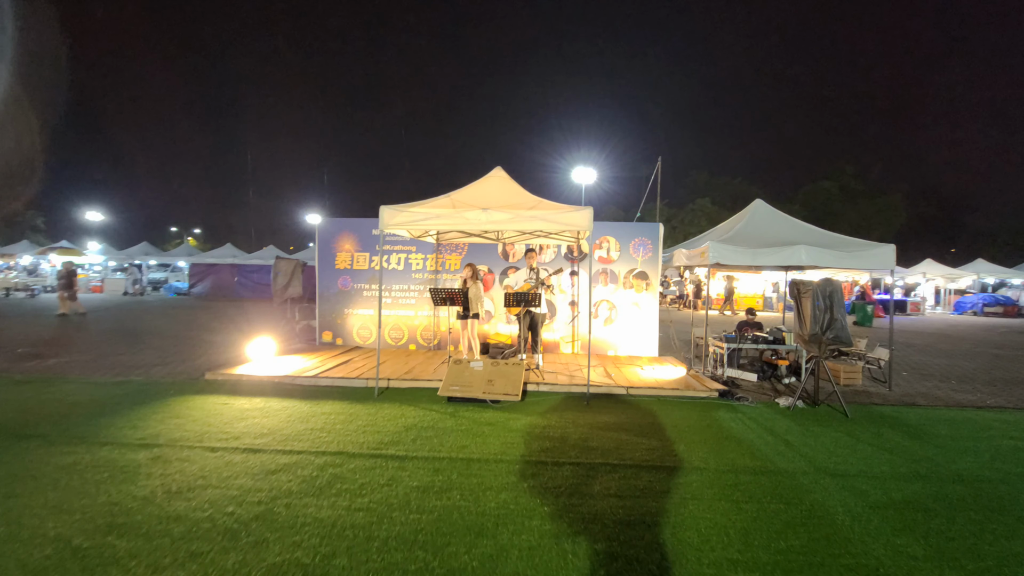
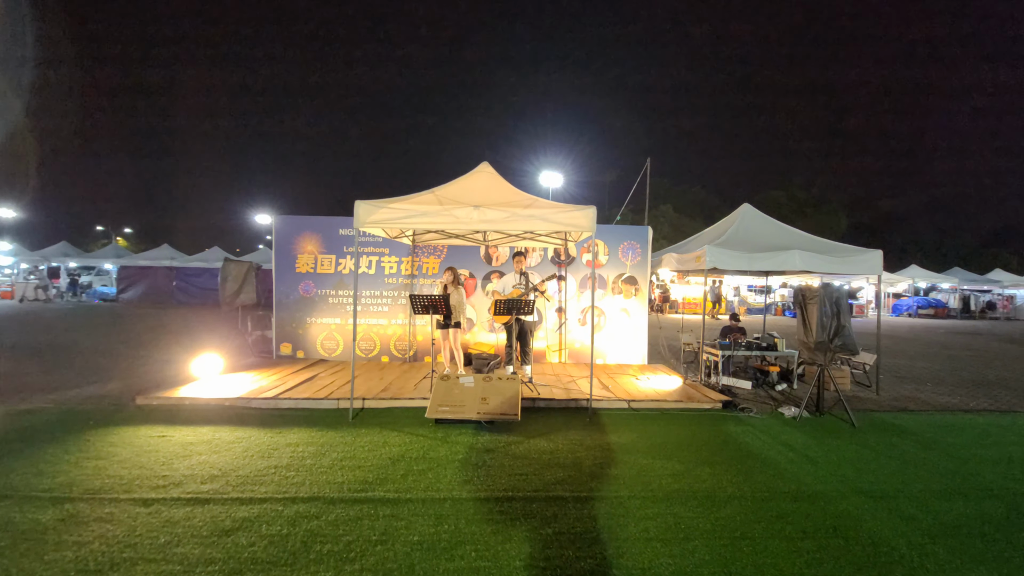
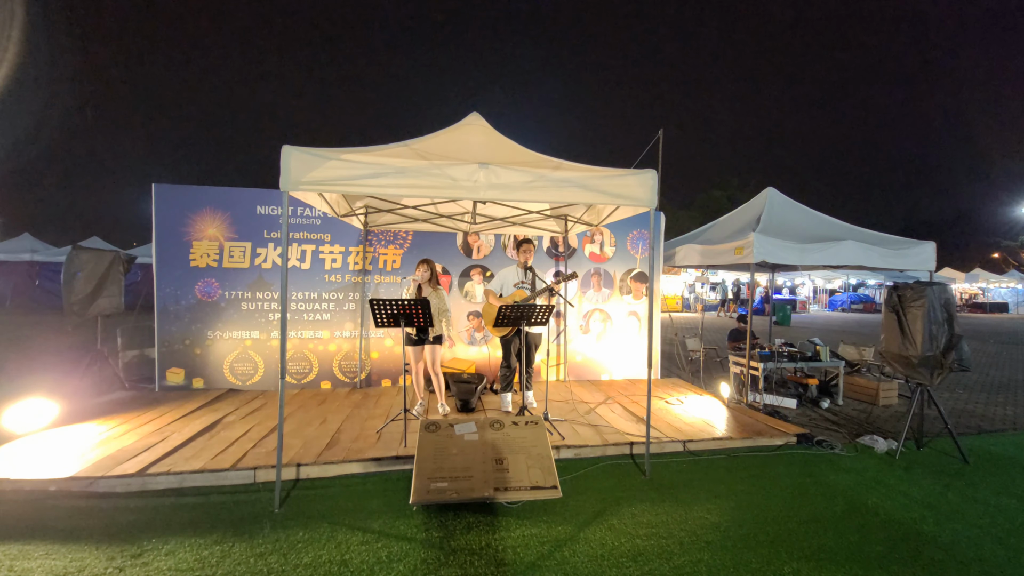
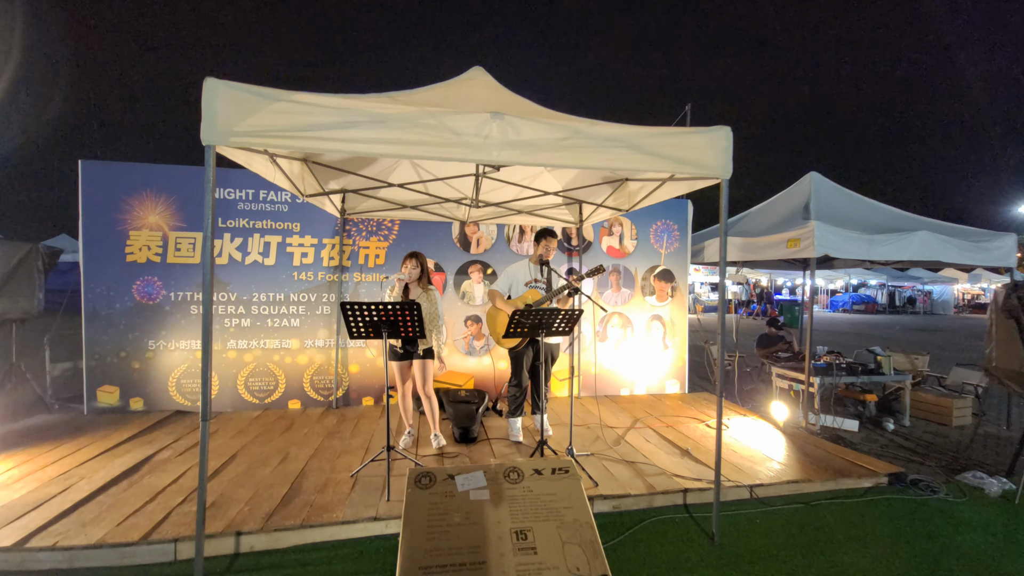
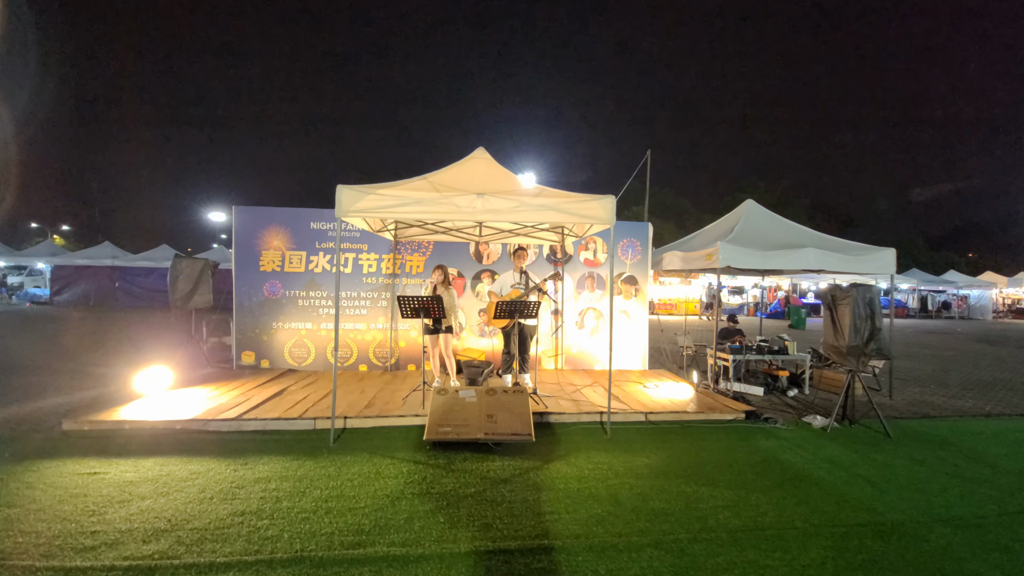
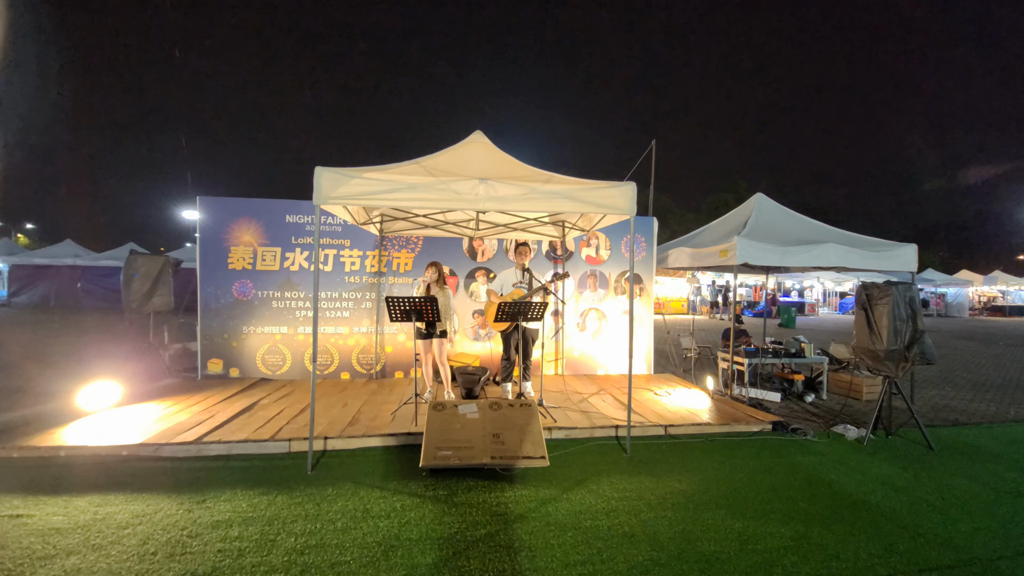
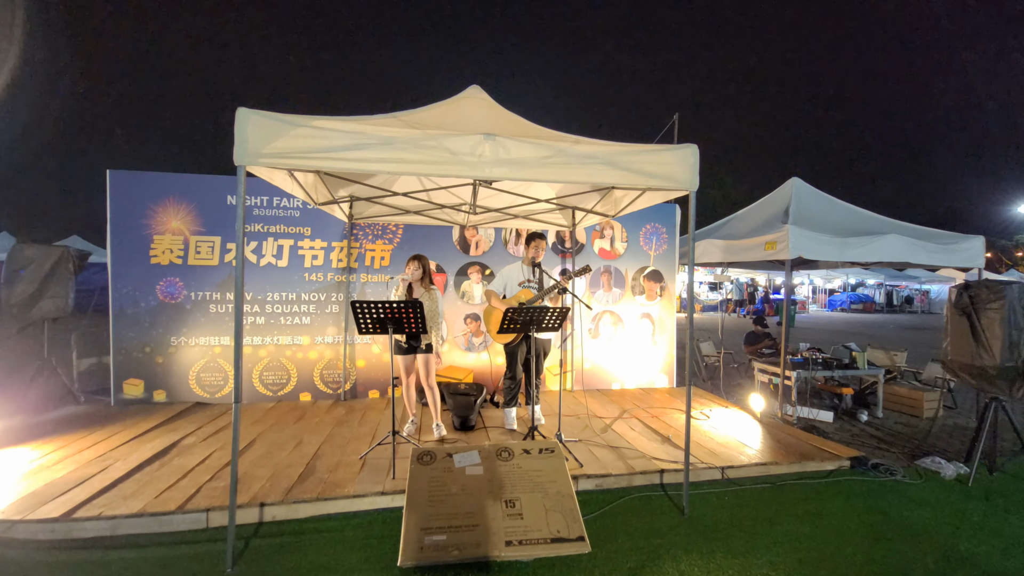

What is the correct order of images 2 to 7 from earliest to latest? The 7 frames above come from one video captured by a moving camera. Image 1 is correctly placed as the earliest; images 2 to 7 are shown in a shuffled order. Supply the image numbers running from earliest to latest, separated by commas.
2, 5, 6, 3, 7, 4
